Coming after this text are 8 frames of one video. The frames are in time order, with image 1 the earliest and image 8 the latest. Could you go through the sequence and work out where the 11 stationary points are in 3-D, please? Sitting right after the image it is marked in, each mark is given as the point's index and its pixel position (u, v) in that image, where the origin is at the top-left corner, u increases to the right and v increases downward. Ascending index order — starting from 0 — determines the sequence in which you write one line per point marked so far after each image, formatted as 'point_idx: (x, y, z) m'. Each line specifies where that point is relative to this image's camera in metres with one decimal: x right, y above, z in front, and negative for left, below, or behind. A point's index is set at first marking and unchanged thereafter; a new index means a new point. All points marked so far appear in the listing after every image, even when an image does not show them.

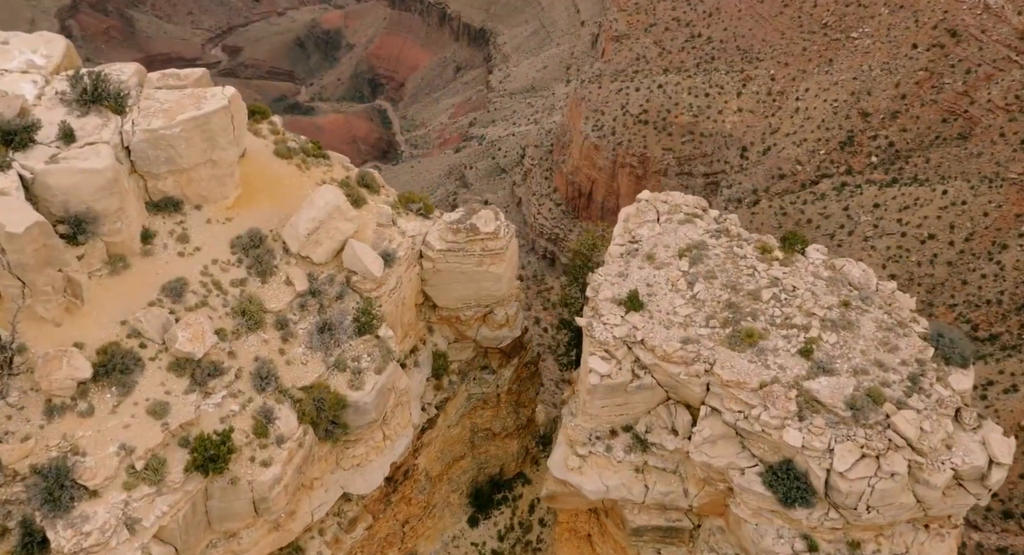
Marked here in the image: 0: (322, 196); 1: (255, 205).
0: (-4.2, +1.7, +17.9) m
1: (-5.8, +1.6, +18.6) m
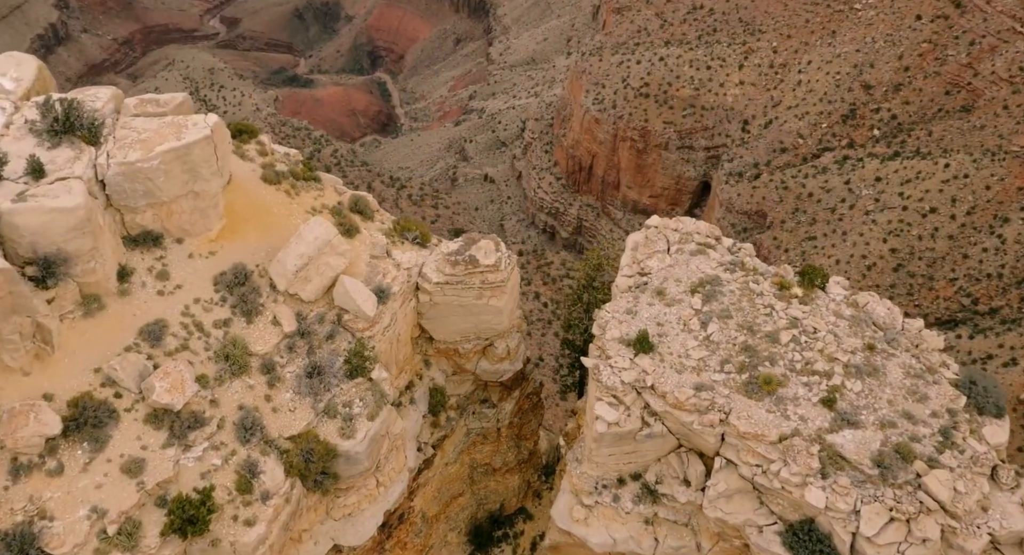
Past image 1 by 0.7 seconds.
0: (-4.1, +1.0, +16.8) m
1: (-5.8, +0.9, +17.5) m
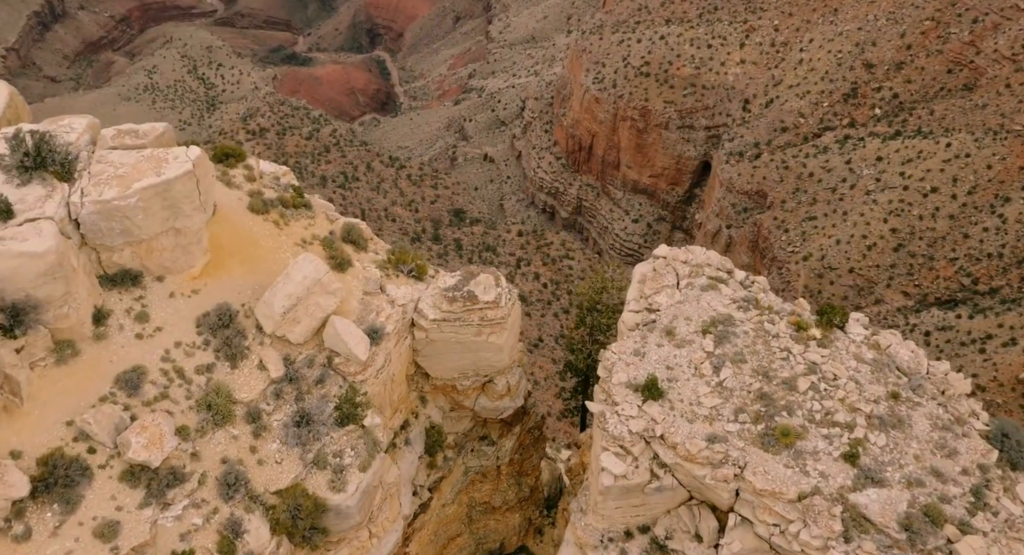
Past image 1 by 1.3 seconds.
0: (-4.1, +0.2, +15.8) m
1: (-5.8, +0.1, +16.5) m
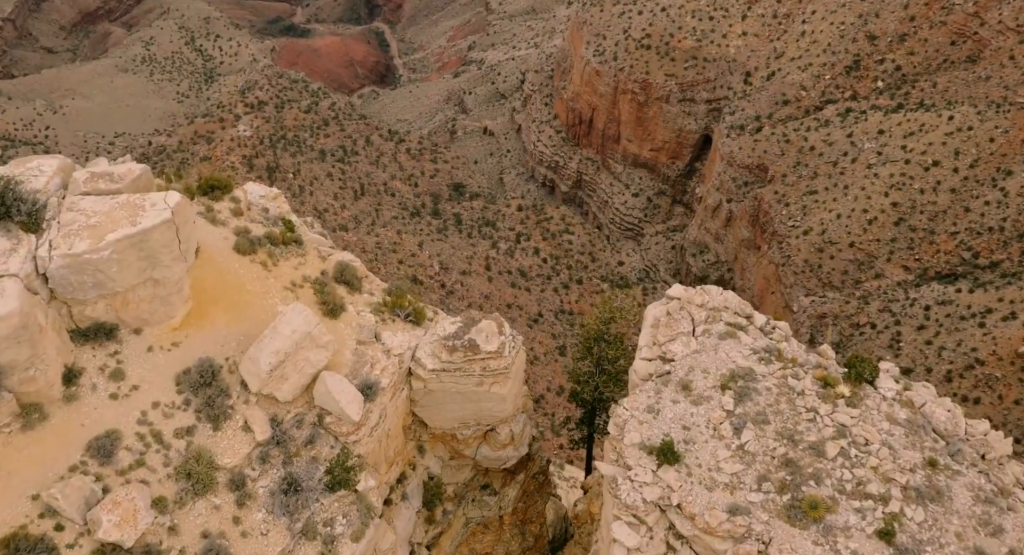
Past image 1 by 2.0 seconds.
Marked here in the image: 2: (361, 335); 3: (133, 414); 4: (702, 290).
0: (-4.1, -0.8, +14.6) m
1: (-5.7, -0.8, +15.3) m
2: (-2.9, -1.1, +15.7) m
3: (-6.6, -2.4, +14.1) m
4: (+3.9, -0.3, +16.6) m
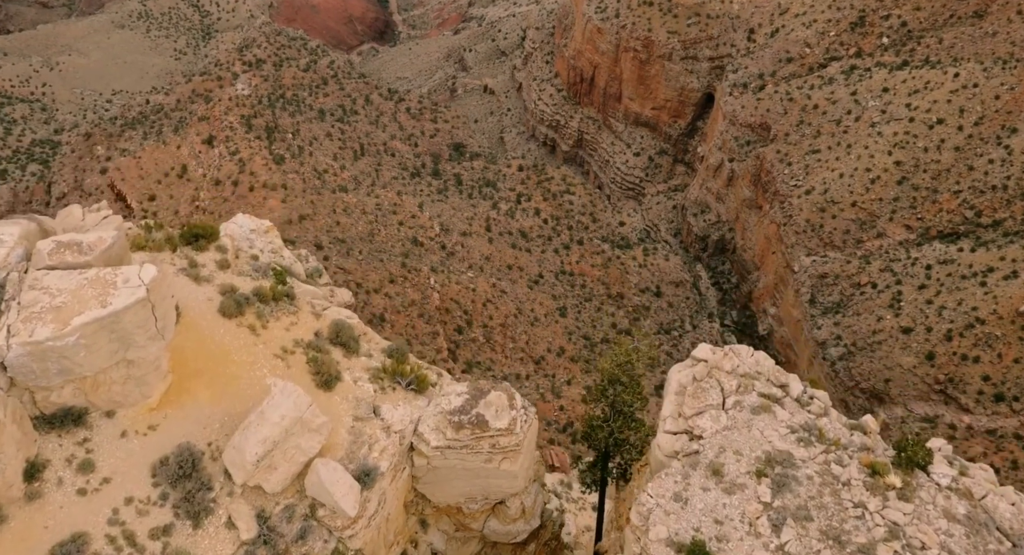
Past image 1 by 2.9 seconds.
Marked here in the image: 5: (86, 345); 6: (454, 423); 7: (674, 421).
0: (-3.9, -2.0, +13.1) m
1: (-5.5, -2.1, +13.8) m
2: (-2.7, -2.3, +14.2) m
3: (-6.4, -3.6, +12.6) m
4: (+4.1, -1.4, +15.1) m
5: (-6.5, -1.0, +12.2) m
6: (-1.0, -2.5, +14.2) m
7: (+2.8, -2.6, +14.3) m
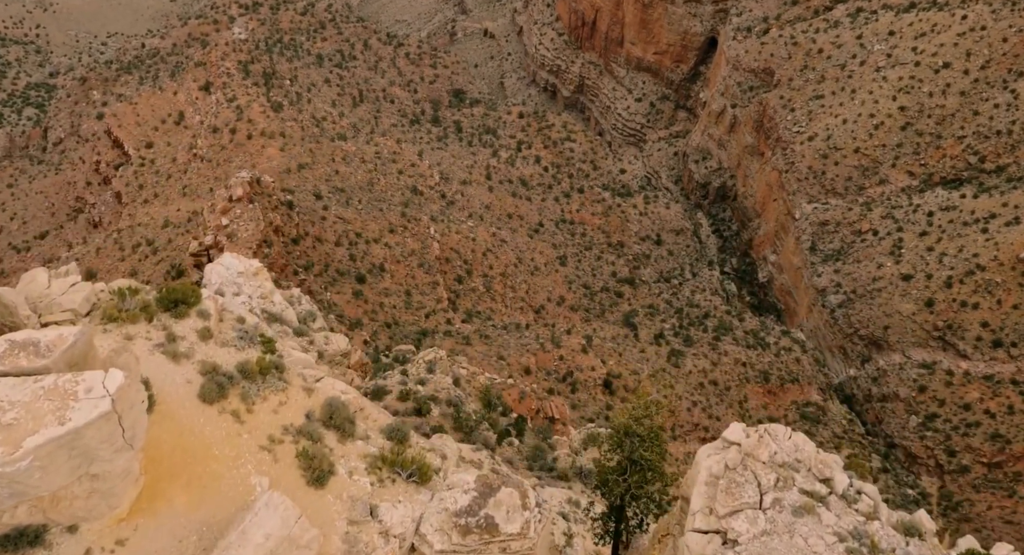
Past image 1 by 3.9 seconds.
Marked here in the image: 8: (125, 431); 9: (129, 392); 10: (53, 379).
0: (-3.7, -3.4, +11.5) m
1: (-5.3, -3.4, +12.2) m
2: (-2.5, -3.6, +12.7) m
3: (-6.2, -5.1, +11.2) m
4: (+4.3, -2.7, +13.5) m
5: (-6.3, -2.5, +10.6) m
6: (-0.8, -3.8, +12.7) m
7: (+3.0, -3.9, +12.8) m
8: (-5.6, -2.0, +11.7) m
9: (-5.5, -1.5, +11.6) m
10: (-6.5, -1.3, +11.2) m
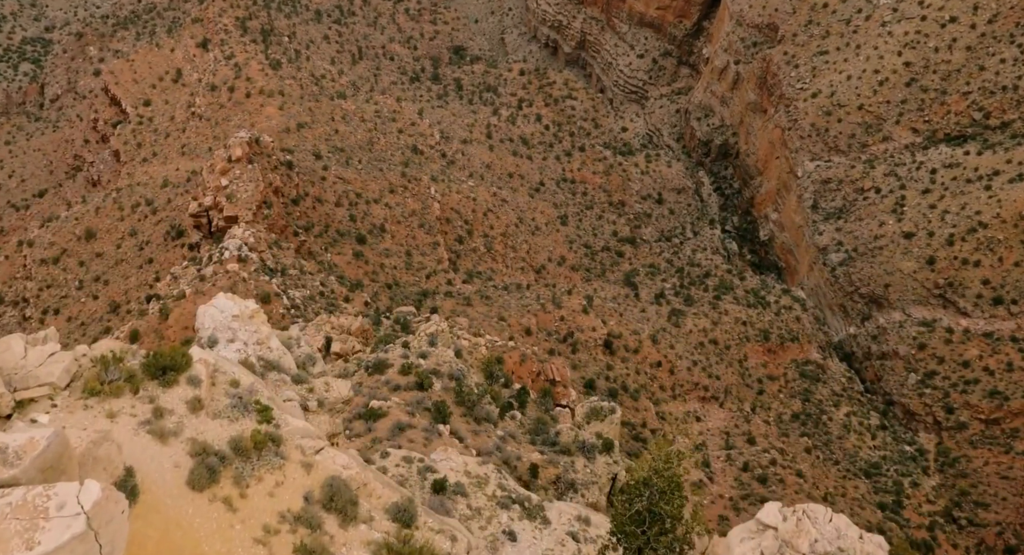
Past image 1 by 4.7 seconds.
0: (-3.7, -4.5, +11.9) m
1: (-5.4, -4.5, +12.6) m
2: (-2.6, -4.7, +13.1) m
3: (-6.2, -6.2, +11.7) m
4: (+4.2, -3.6, +13.8) m
5: (-6.4, -3.6, +11.0) m
6: (-0.9, -4.9, +13.1) m
7: (+3.0, -4.9, +13.2) m
8: (-5.7, -3.1, +12.0) m
9: (-5.6, -2.6, +11.9) m
10: (-6.6, -2.4, +11.4) m
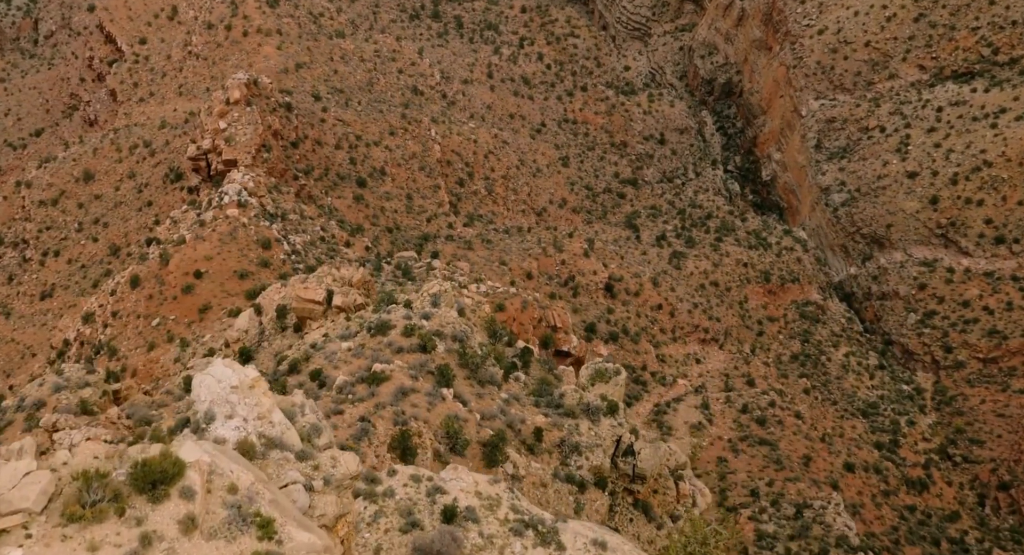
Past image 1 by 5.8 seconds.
0: (-3.5, -5.8, +11.3) m
1: (-5.1, -5.8, +12.0) m
2: (-2.3, -5.9, +12.5) m
3: (-6.0, -7.5, +11.2) m
4: (+4.5, -4.8, +13.1) m
5: (-6.1, -5.0, +10.3) m
6: (-0.6, -6.1, +12.5) m
7: (+3.2, -6.1, +12.6) m
8: (-5.5, -4.4, +11.3) m
9: (-5.3, -3.9, +11.1) m
10: (-6.3, -3.7, +10.7) m
